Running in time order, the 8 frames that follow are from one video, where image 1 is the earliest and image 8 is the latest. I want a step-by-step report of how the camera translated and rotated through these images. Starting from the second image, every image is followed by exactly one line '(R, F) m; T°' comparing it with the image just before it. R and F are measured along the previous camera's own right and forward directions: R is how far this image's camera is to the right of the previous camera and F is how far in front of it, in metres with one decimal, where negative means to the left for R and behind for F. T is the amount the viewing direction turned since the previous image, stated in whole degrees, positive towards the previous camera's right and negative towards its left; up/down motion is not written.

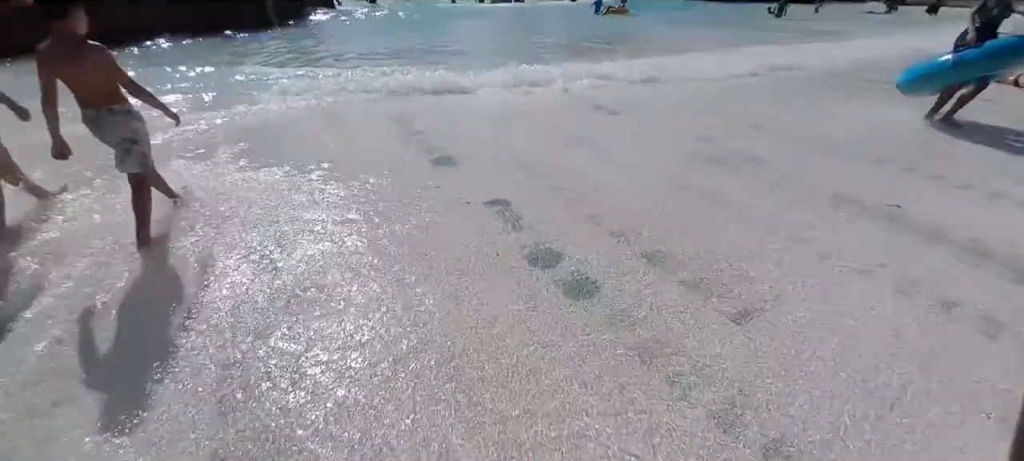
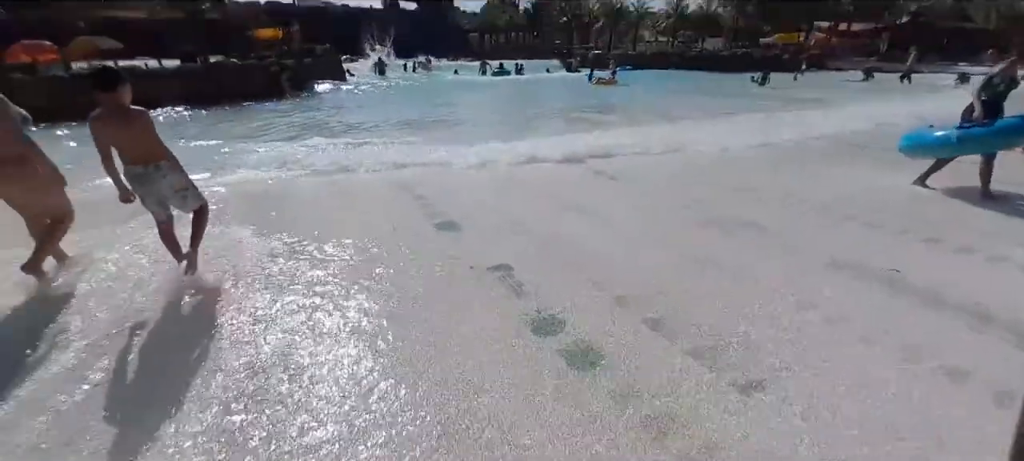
(-0.5, +0.3) m; +3°
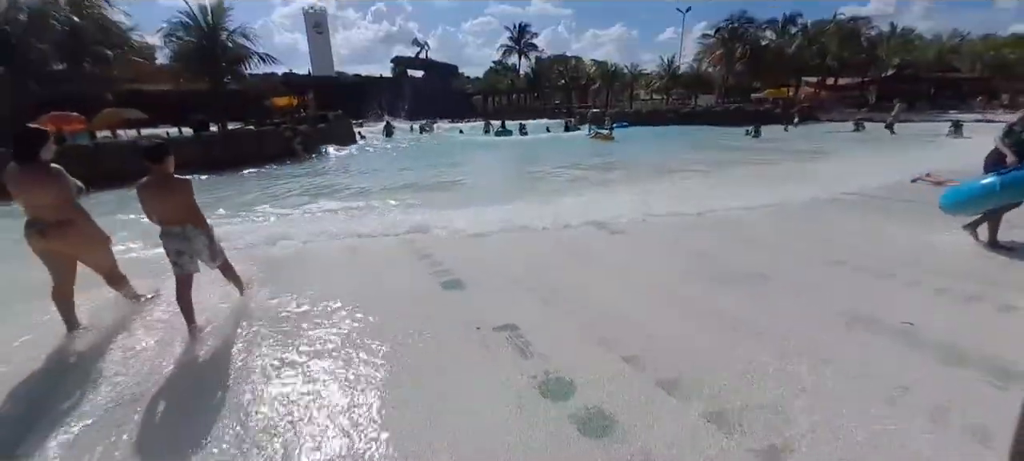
(0.0, -0.3) m; -1°
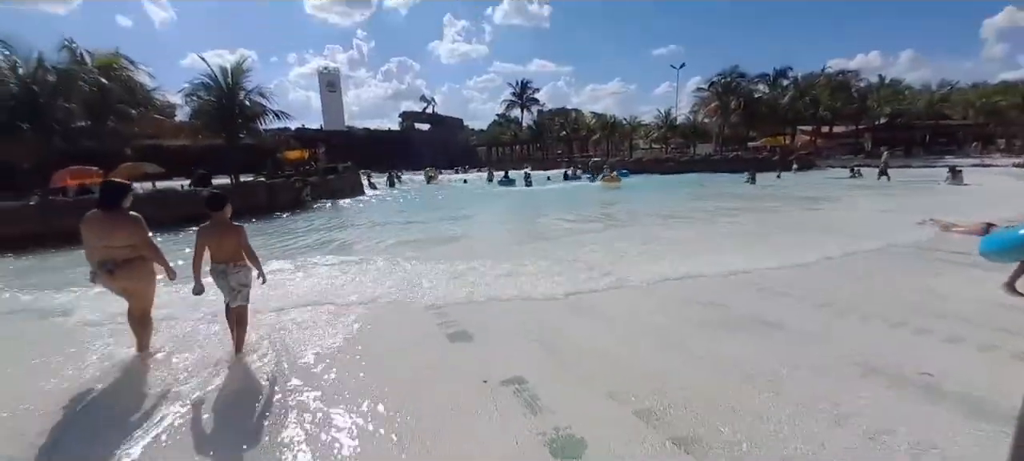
(0.0, -0.2) m; -1°
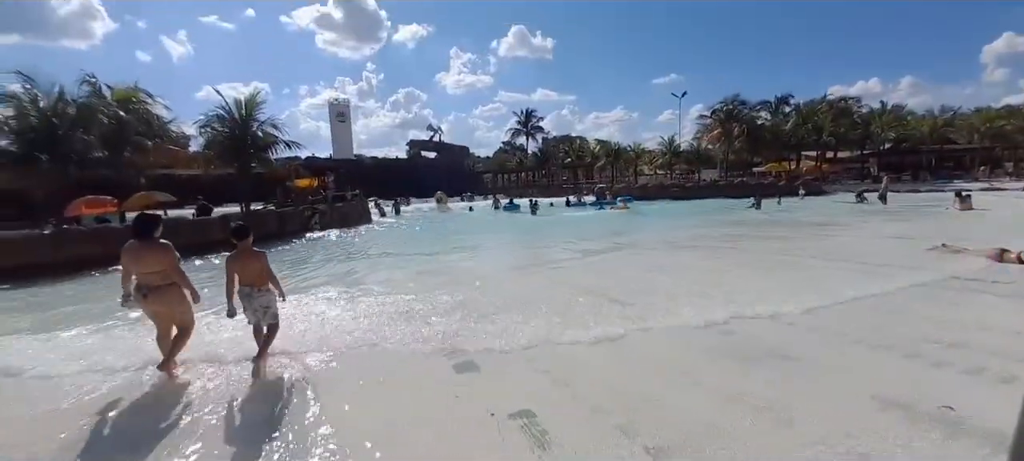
(0.0, -0.1) m; -1°
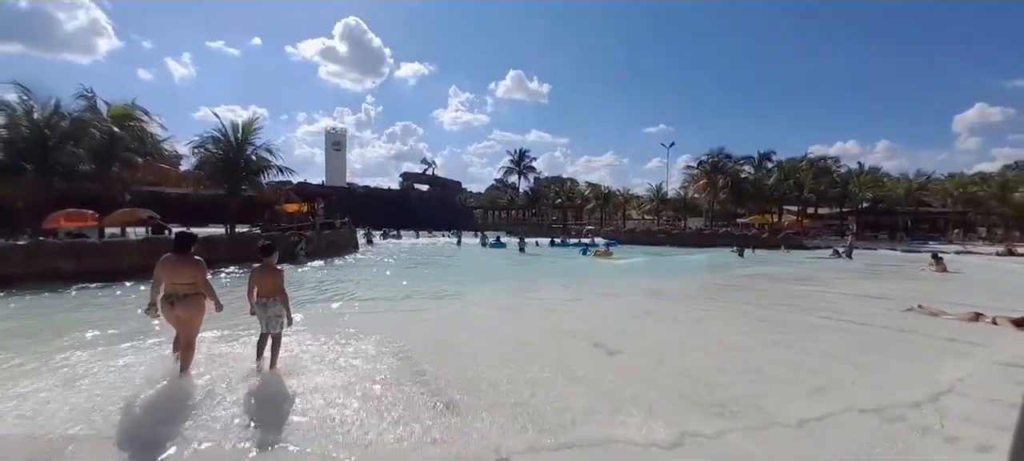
(-0.1, -0.1) m; +2°
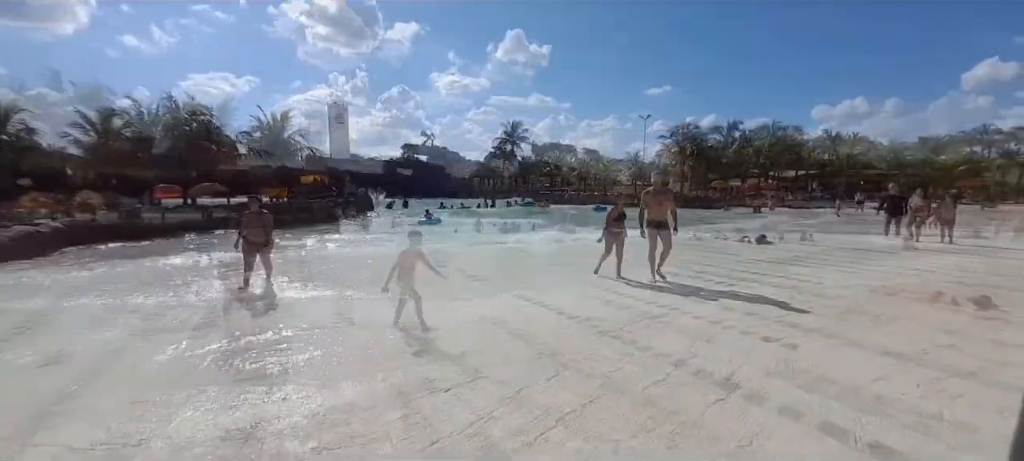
(-0.5, -0.4) m; +3°
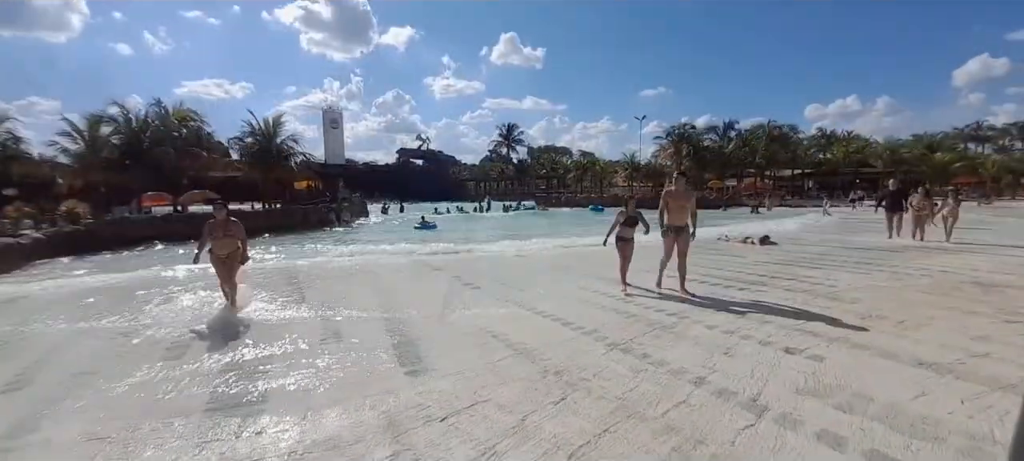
(0.0, +0.4) m; 0°
